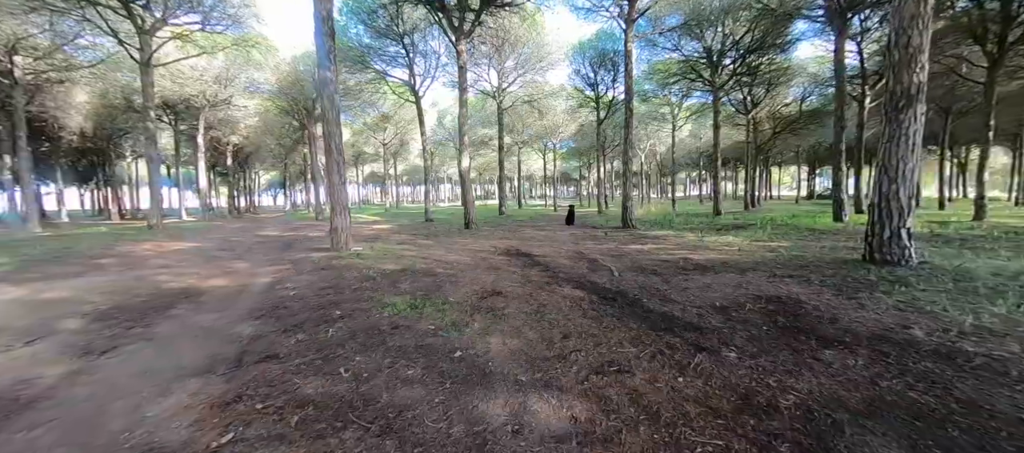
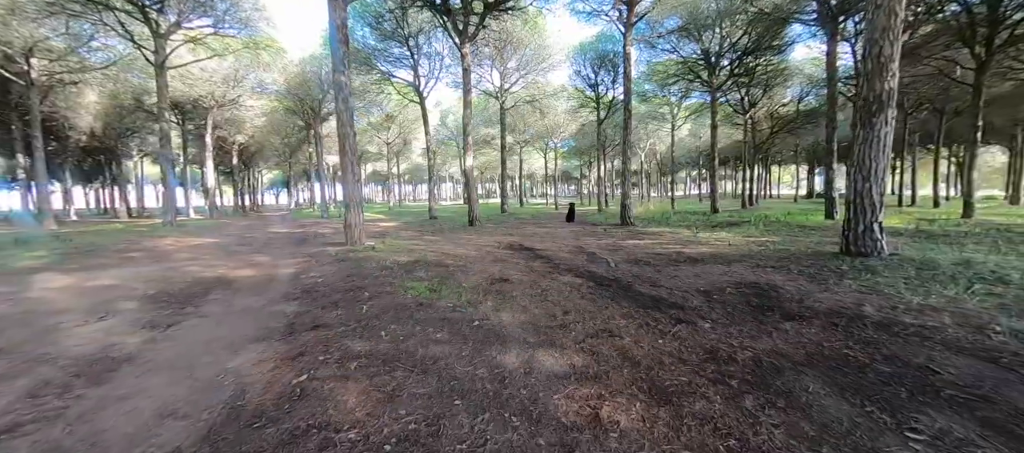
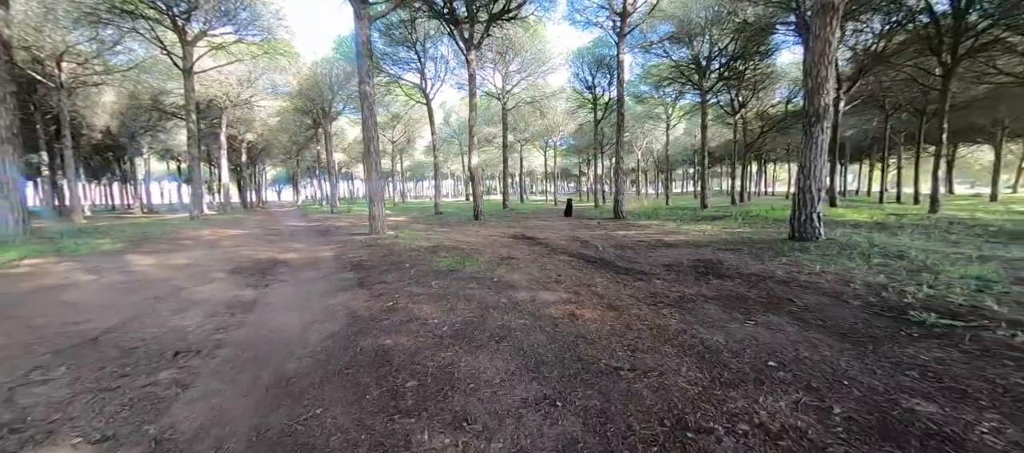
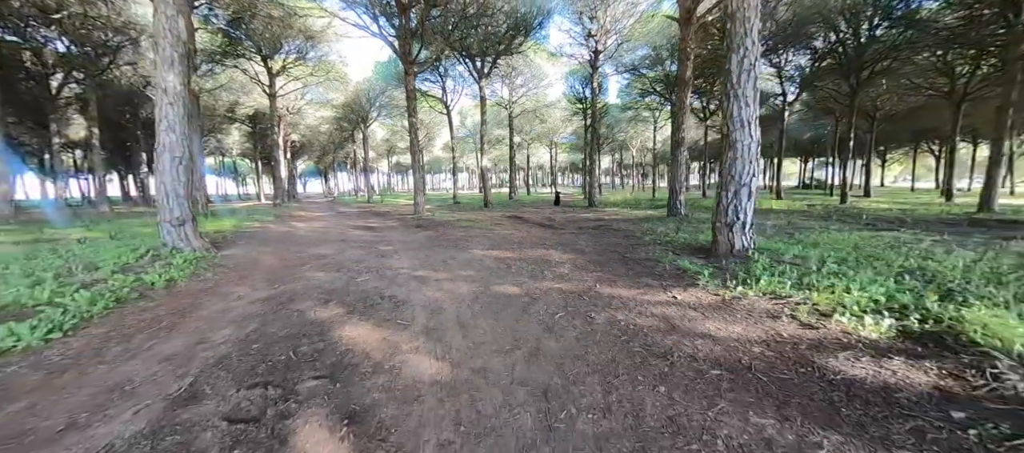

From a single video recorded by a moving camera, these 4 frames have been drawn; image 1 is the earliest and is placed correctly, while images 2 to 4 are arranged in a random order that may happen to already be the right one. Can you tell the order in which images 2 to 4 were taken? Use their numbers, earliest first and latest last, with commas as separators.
2, 3, 4
